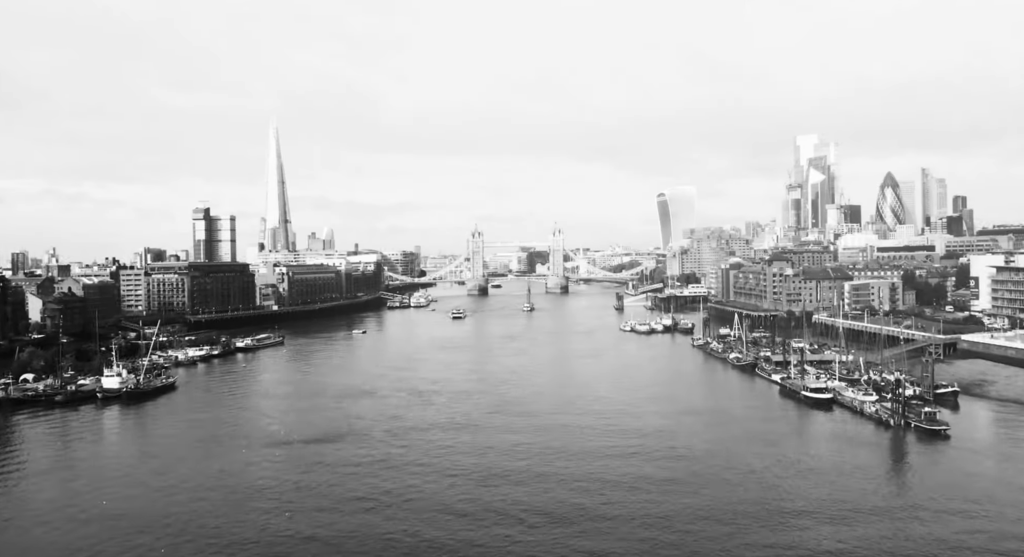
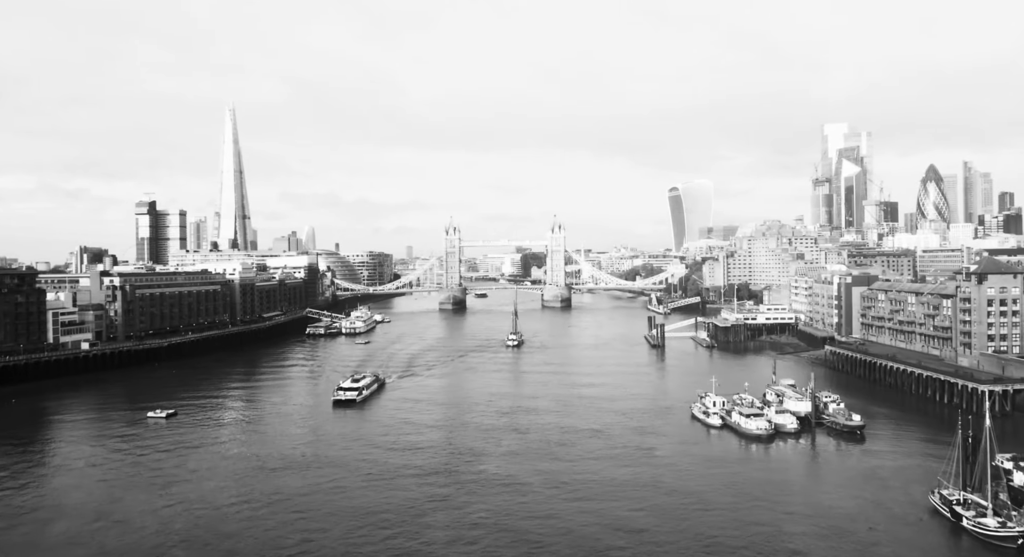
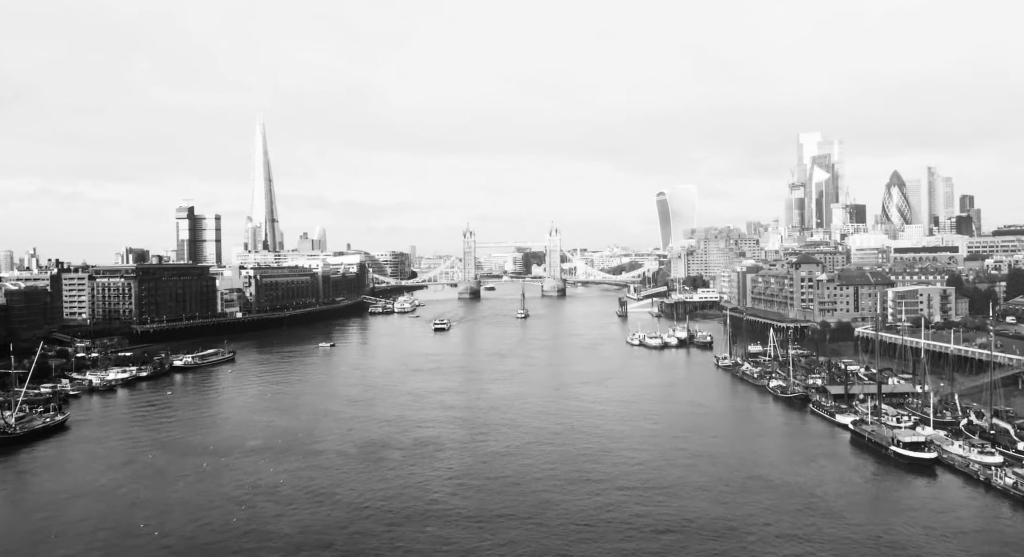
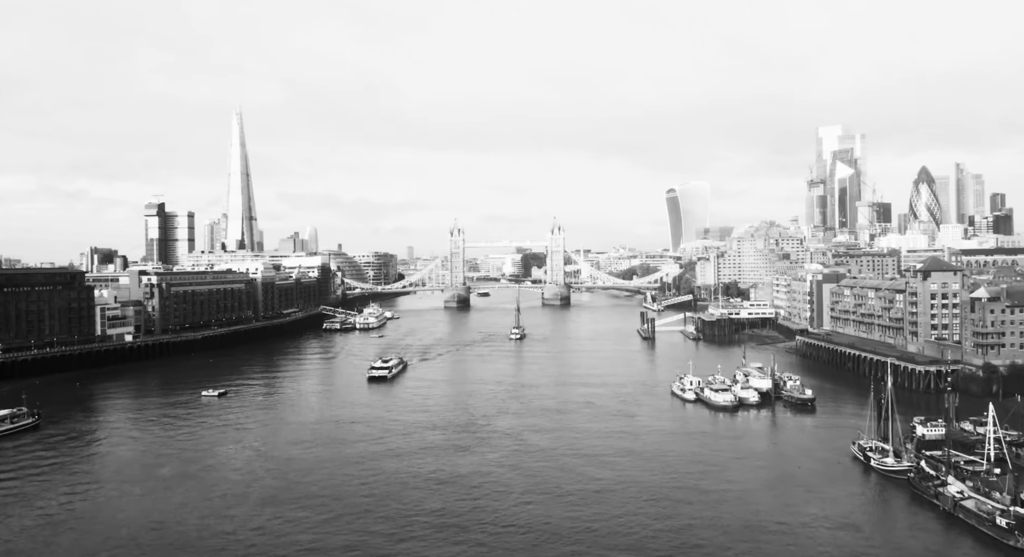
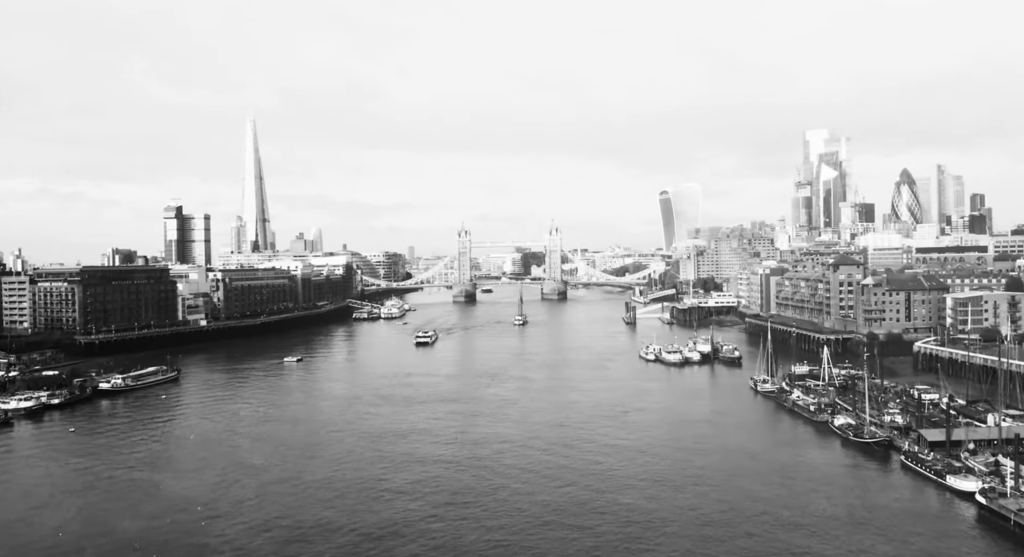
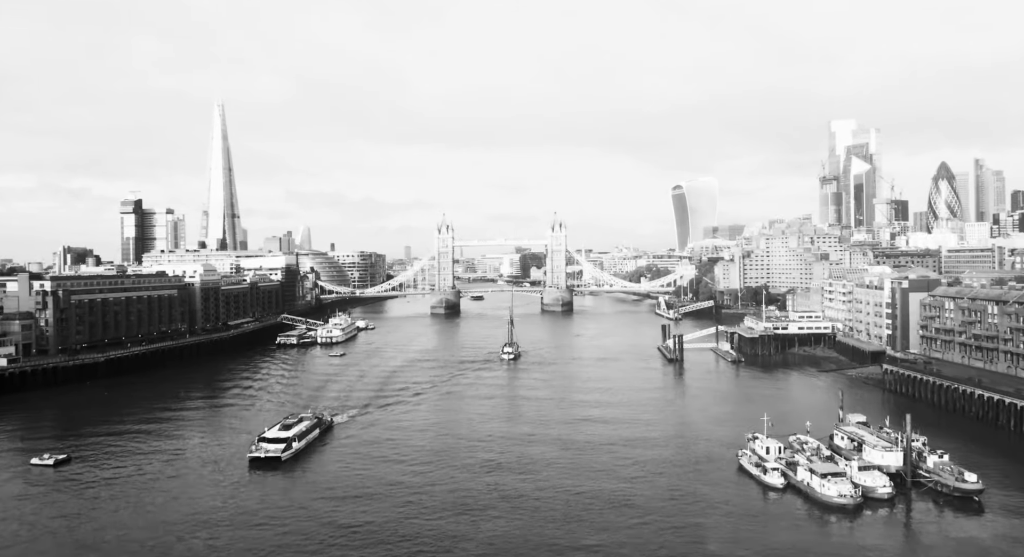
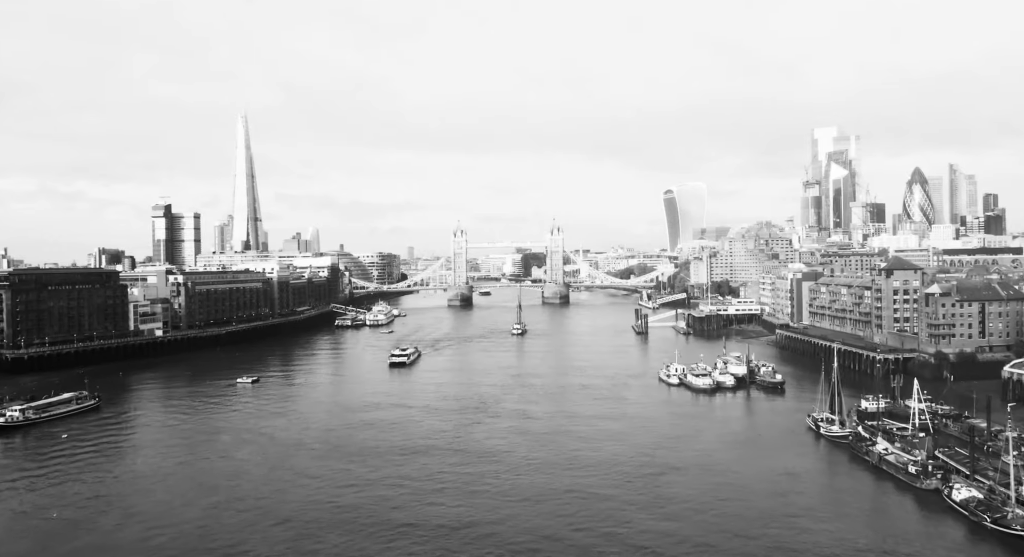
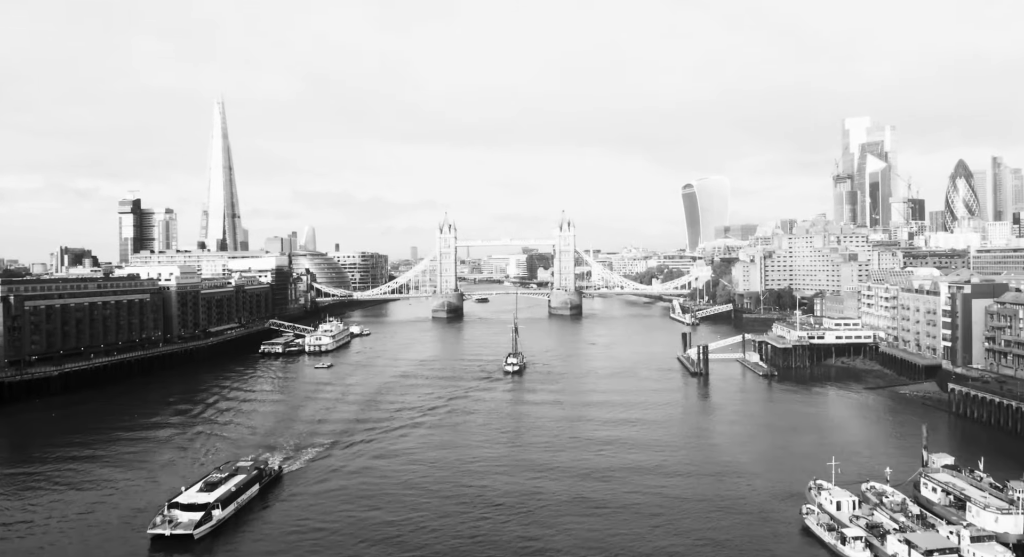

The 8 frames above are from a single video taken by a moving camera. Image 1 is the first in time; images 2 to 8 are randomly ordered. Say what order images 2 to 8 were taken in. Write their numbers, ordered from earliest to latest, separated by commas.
3, 5, 7, 4, 2, 6, 8
